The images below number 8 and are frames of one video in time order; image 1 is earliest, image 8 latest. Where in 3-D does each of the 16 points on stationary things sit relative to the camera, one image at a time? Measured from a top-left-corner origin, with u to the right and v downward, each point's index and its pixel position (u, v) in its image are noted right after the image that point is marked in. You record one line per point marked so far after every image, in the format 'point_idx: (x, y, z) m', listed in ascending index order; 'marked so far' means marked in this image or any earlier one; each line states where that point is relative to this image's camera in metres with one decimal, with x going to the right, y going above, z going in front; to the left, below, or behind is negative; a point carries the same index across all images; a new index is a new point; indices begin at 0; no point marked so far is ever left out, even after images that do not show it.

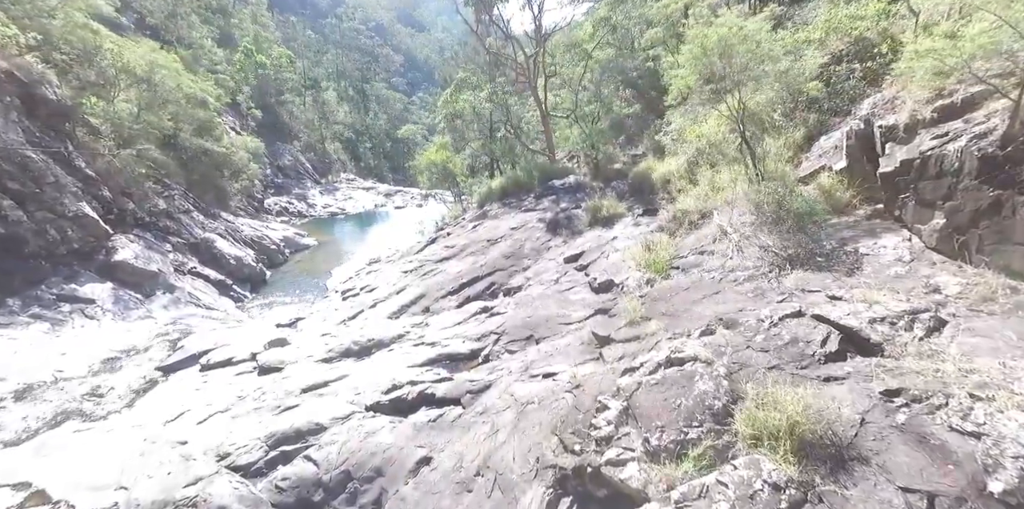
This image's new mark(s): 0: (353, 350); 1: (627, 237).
0: (-3.5, -2.3, +11.2) m
1: (+2.8, +0.4, +12.4) m
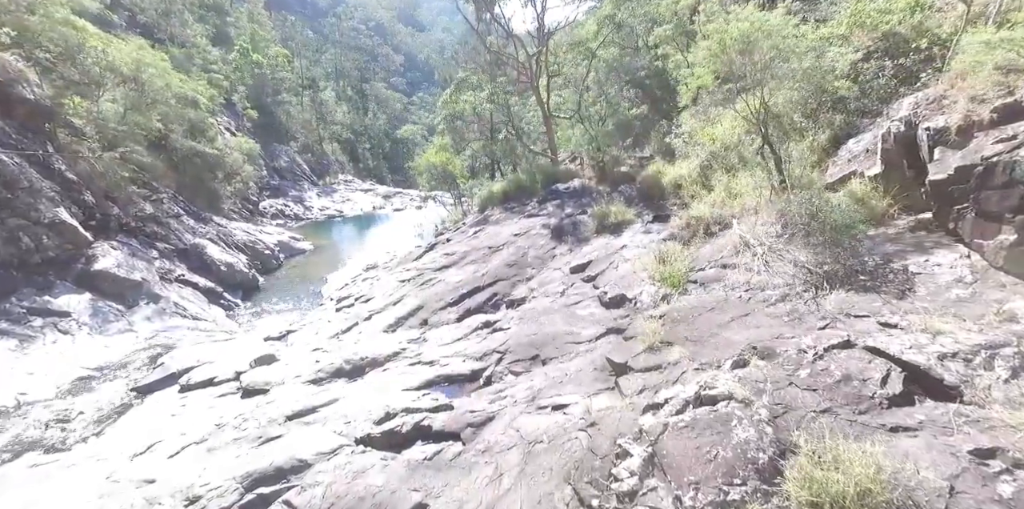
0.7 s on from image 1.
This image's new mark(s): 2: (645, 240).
0: (-3.4, -2.5, +10.5) m
1: (+2.9, +0.2, +11.7) m
2: (+3.1, +0.3, +11.8) m
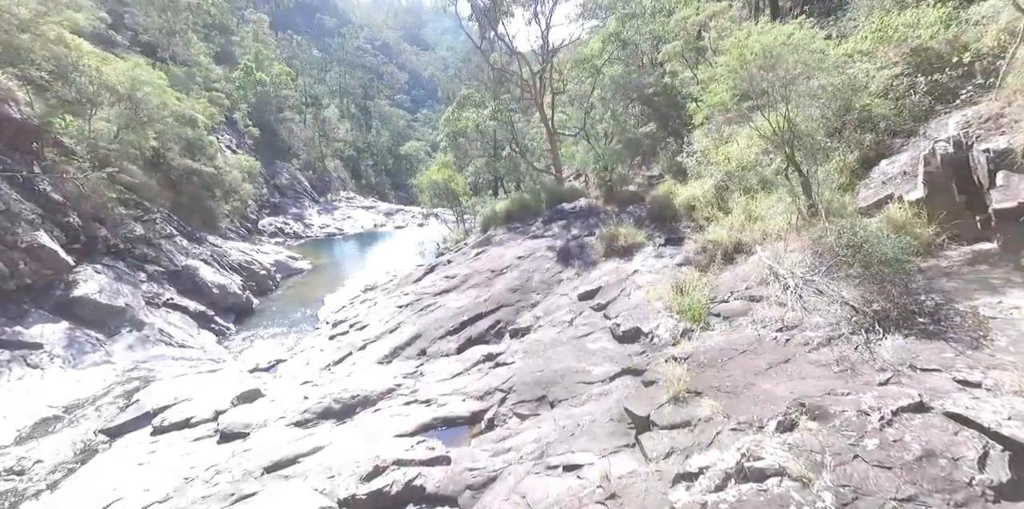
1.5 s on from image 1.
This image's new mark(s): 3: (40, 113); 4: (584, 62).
0: (-3.3, -3.0, +9.7) m
1: (+3.0, -0.4, +11.0) m
2: (+3.2, -0.3, +11.1) m
3: (-17.4, +5.2, +18.5) m
4: (+2.8, +7.5, +19.7) m
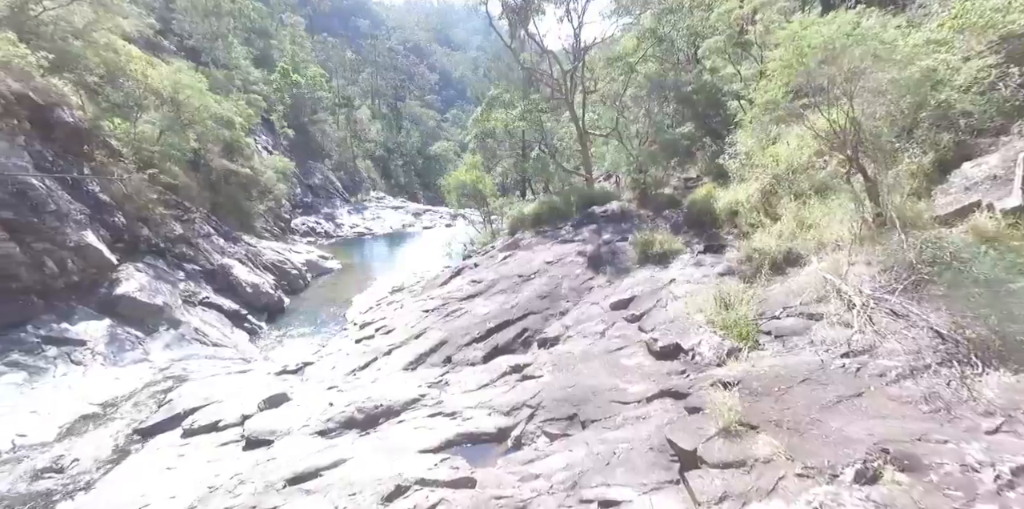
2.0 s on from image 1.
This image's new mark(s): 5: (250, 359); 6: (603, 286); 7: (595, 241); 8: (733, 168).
0: (-2.8, -3.1, +9.4) m
1: (+3.6, -0.6, +10.3) m
2: (+3.8, -0.4, +10.4) m
3: (-16.3, +5.3, +18.9) m
4: (+4.0, +7.4, +19.0) m
5: (-8.2, -3.3, +15.9) m
6: (+2.2, -0.8, +12.1) m
7: (+2.4, +0.4, +14.0) m
8: (+5.3, +2.1, +12.0) m
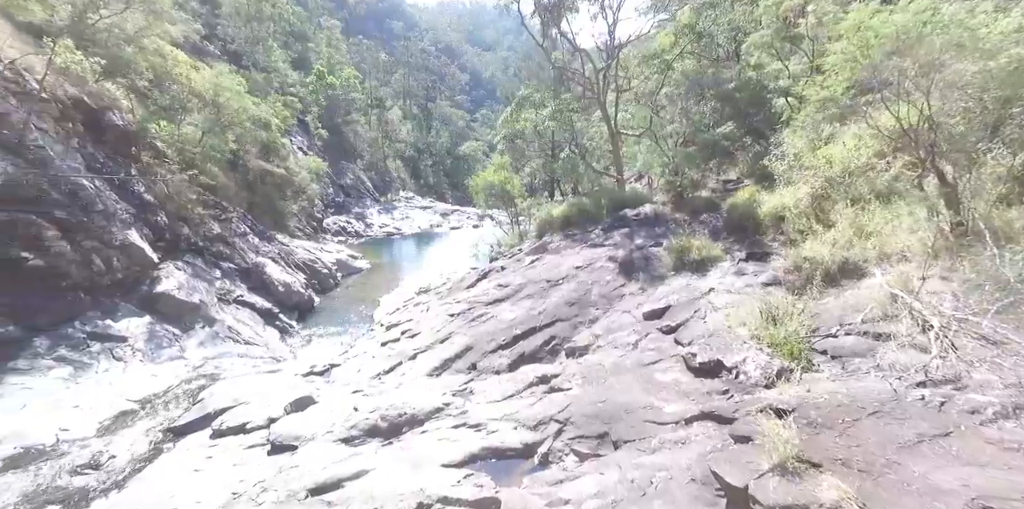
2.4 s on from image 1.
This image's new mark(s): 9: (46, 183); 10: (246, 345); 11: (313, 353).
0: (-2.4, -3.1, +9.0) m
1: (+4.1, -0.7, +9.6) m
2: (+4.4, -0.6, +9.7) m
3: (-15.1, +5.5, +19.3) m
4: (+5.1, +7.2, +18.3) m
5: (-7.4, -3.2, +15.8) m
6: (+2.8, -0.9, +11.5) m
7: (+3.1, +0.2, +13.4) m
8: (+6.0, +1.9, +11.2) m
9: (-11.9, +1.9, +13.1) m
10: (-8.4, -2.9, +15.9) m
11: (-6.8, -3.3, +17.0) m
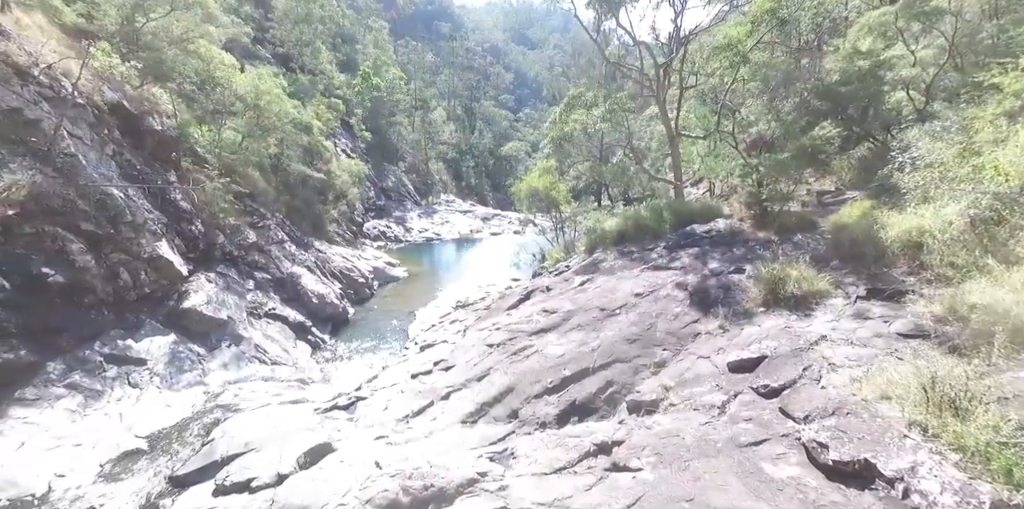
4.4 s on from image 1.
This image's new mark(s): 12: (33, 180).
0: (-1.6, -3.6, +7.3) m
1: (+5.0, -1.3, +7.3) m
2: (+5.2, -1.2, +7.5) m
3: (-13.3, +5.2, +18.7) m
4: (+6.8, +6.5, +15.9) m
5: (-6.0, -3.7, +14.5) m
6: (+3.8, -1.5, +9.3) m
7: (+4.3, -0.4, +11.2) m
8: (+7.0, +1.3, +8.8) m
9: (-10.7, +1.5, +12.1) m
10: (-7.1, -3.3, +14.7) m
11: (-5.3, -3.8, +15.7) m
12: (-11.3, +1.8, +11.6) m
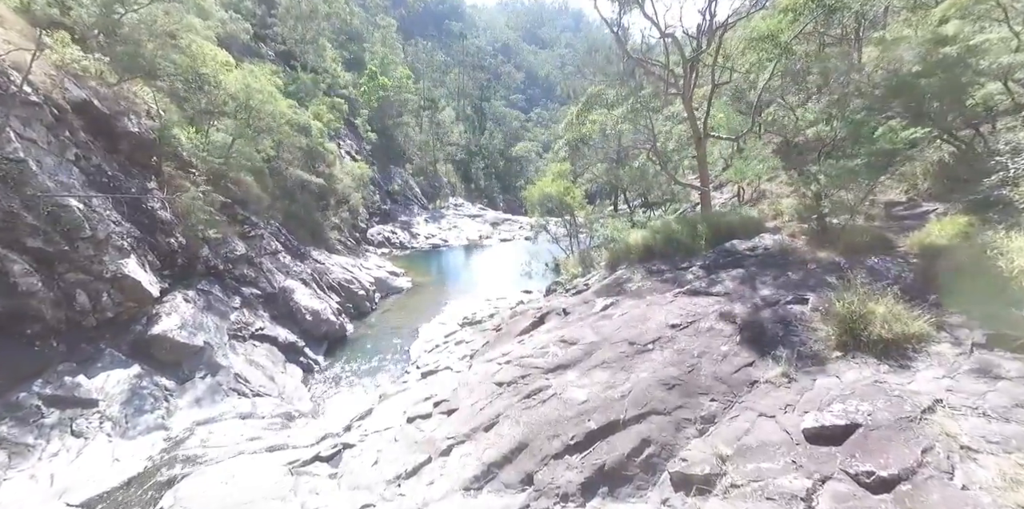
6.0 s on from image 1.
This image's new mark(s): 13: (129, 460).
0: (-1.4, -4.1, +5.5) m
1: (+5.1, -1.8, +5.4) m
2: (+5.4, -1.6, +5.5) m
3: (-12.9, +4.7, +17.1) m
4: (+7.2, +6.0, +14.0) m
5: (-5.7, -4.1, +12.8) m
6: (+4.0, -1.9, +7.4) m
7: (+4.5, -0.8, +9.3) m
8: (+7.2, +0.8, +6.8) m
9: (-10.4, +1.1, +10.5) m
10: (-6.7, -3.8, +13.0) m
11: (-5.0, -4.3, +13.9) m
12: (-11.0, +1.3, +10.1) m
13: (-7.8, -4.0, +10.2) m
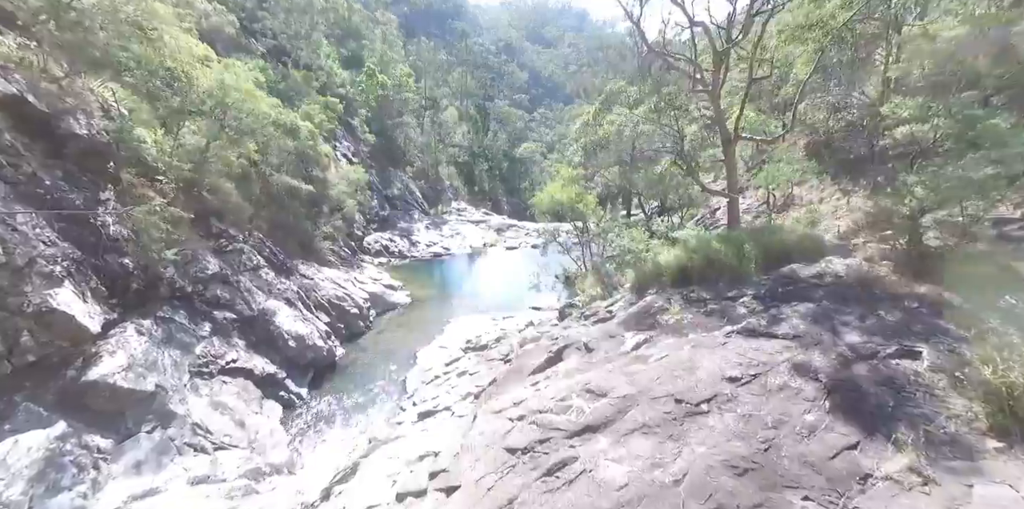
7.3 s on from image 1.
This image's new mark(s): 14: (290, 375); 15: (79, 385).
0: (-1.2, -4.6, +3.3) m
1: (+5.3, -2.3, +3.2) m
2: (+5.6, -2.2, +3.3) m
3: (-12.6, +4.2, +15.0) m
4: (+7.4, +5.5, +11.7) m
5: (-5.5, -4.7, +10.6) m
6: (+4.3, -2.5, +5.2) m
7: (+4.8, -1.4, +7.1) m
8: (+7.4, +0.2, +4.6) m
9: (-10.1, +0.5, +8.4) m
10: (-6.5, -4.3, +10.8) m
11: (-4.7, -4.8, +11.7) m
12: (-10.8, +0.7, +7.9) m
13: (-7.5, -4.5, +8.0) m
14: (-6.9, -3.8, +15.6) m
15: (-9.2, -2.5, +10.5) m
